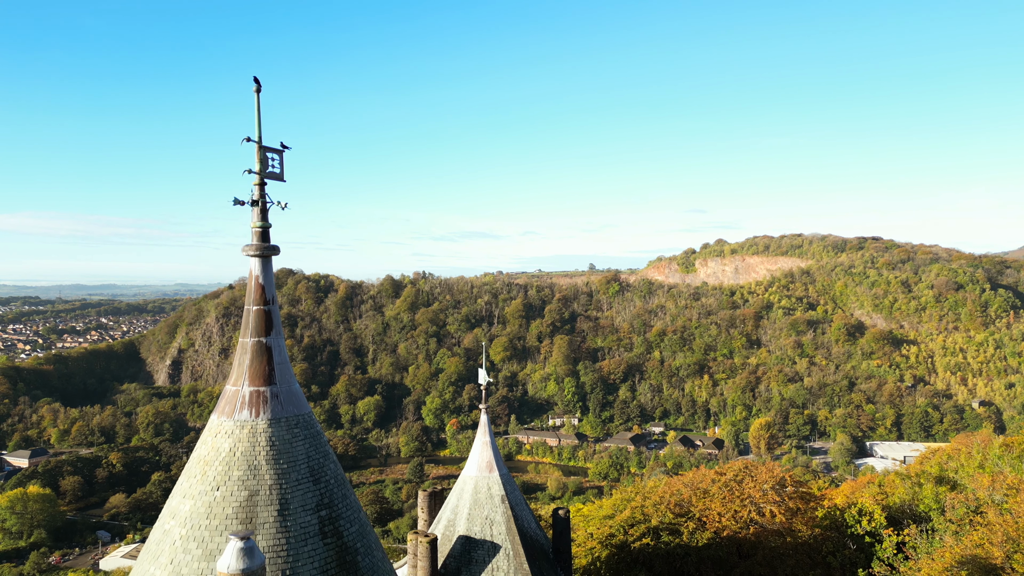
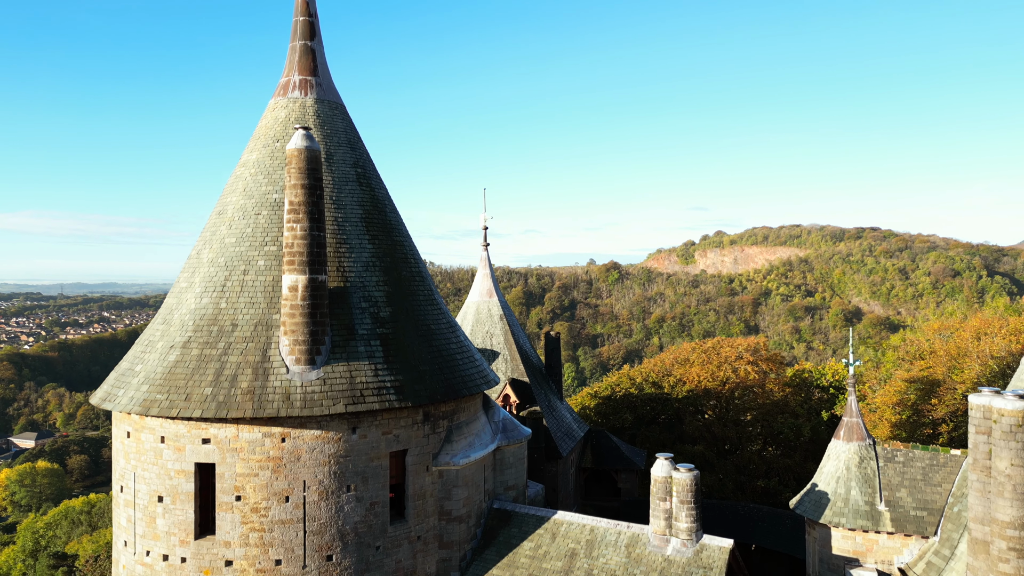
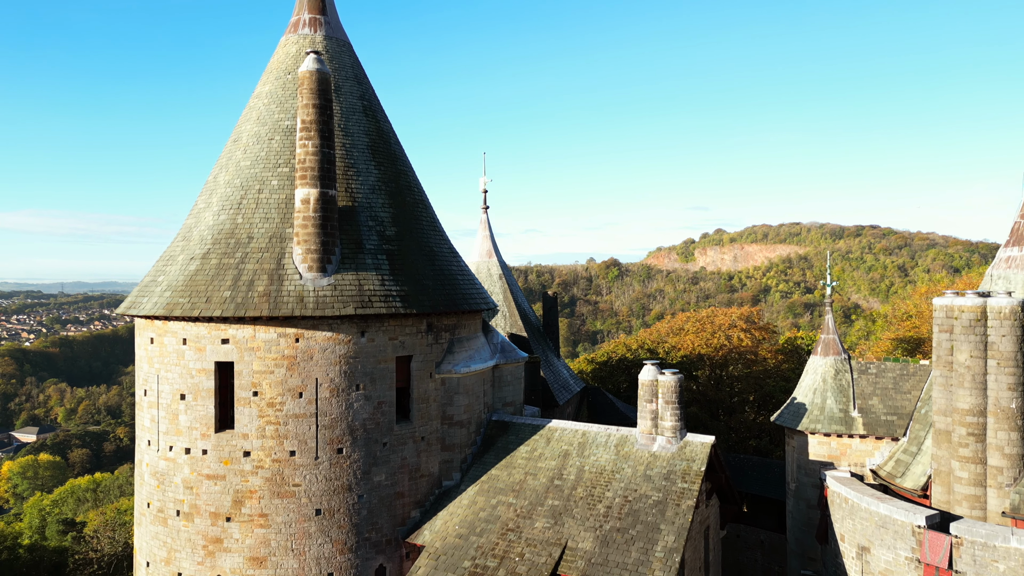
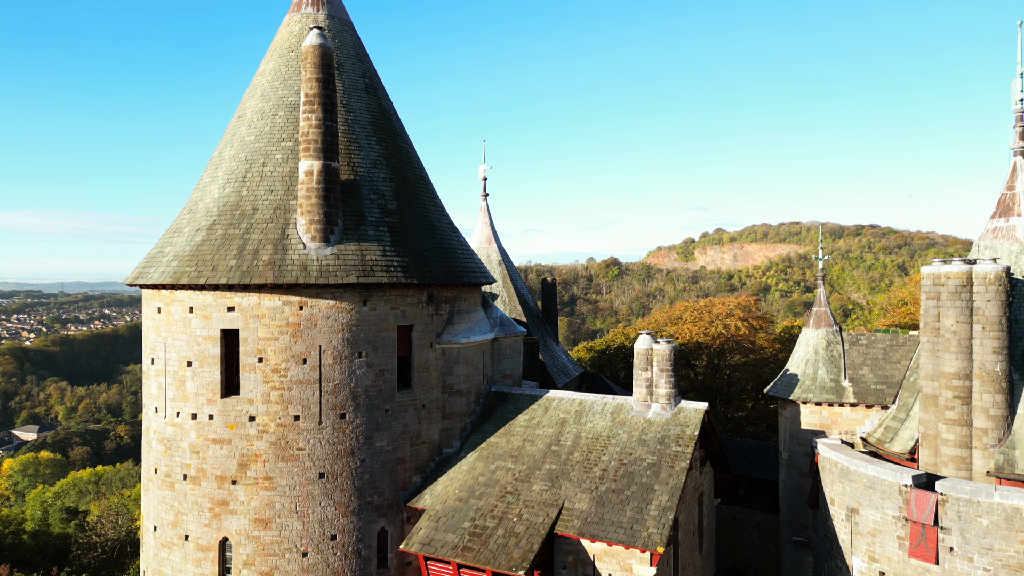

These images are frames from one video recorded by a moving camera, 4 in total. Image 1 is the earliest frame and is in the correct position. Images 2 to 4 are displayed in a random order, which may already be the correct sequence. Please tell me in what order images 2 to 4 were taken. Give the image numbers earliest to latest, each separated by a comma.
2, 3, 4
